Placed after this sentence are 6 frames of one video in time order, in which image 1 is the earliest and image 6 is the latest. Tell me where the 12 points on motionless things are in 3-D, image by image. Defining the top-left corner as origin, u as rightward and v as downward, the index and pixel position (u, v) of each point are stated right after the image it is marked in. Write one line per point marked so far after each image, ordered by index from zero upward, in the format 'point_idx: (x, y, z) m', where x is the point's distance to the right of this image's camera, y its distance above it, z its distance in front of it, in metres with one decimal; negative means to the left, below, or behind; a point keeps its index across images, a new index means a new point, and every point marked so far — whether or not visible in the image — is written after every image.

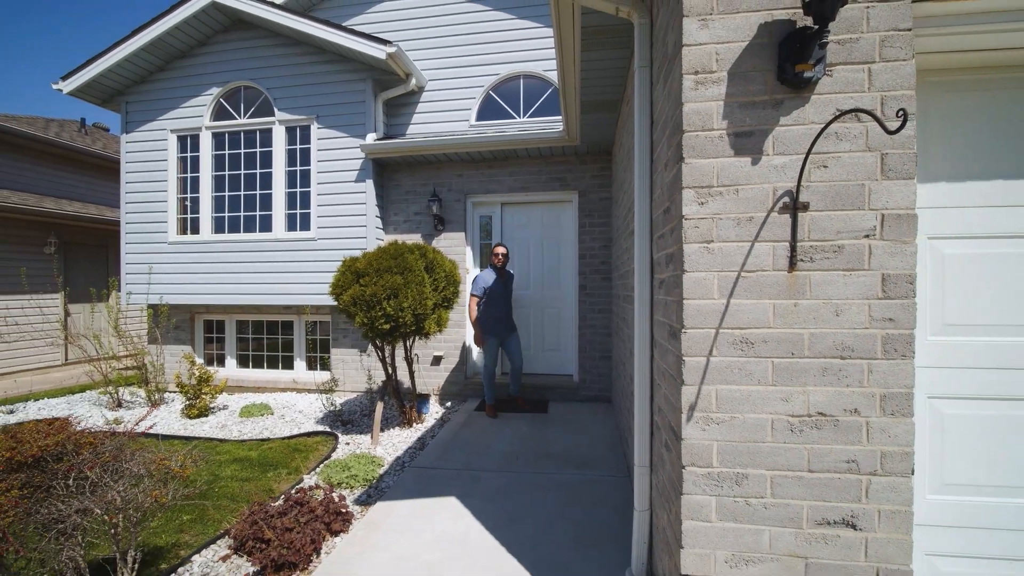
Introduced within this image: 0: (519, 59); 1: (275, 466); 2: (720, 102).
0: (+0.1, +2.7, +5.4) m
1: (-1.8, -1.3, +3.5) m
2: (+0.6, +0.6, +1.4) m
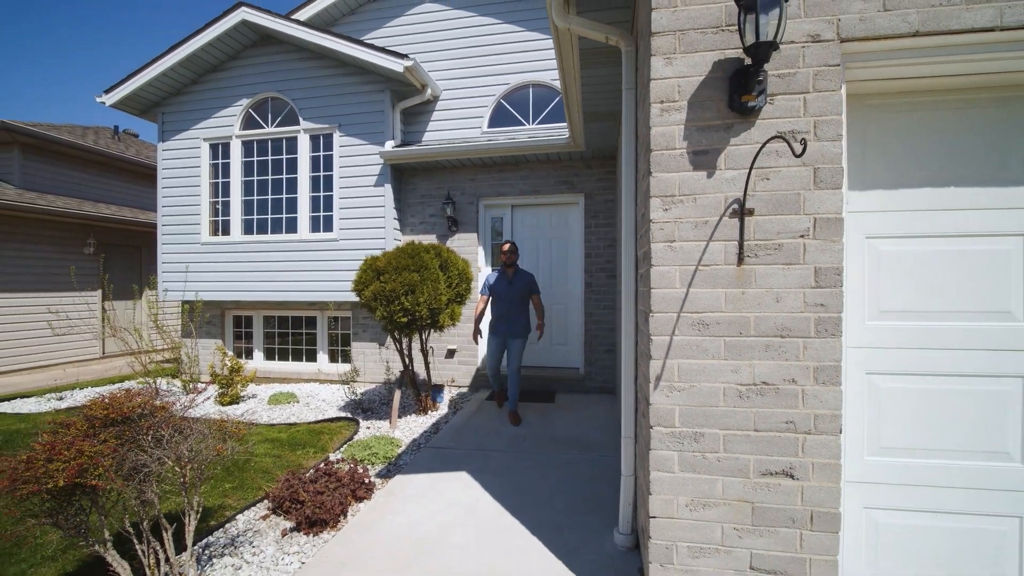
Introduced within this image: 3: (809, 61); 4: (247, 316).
0: (+0.2, +2.7, +5.7) m
1: (-1.7, -1.3, +3.8) m
2: (+0.6, +0.6, +1.7) m
3: (+1.0, +0.8, +1.6) m
4: (-3.7, -0.4, +6.4) m
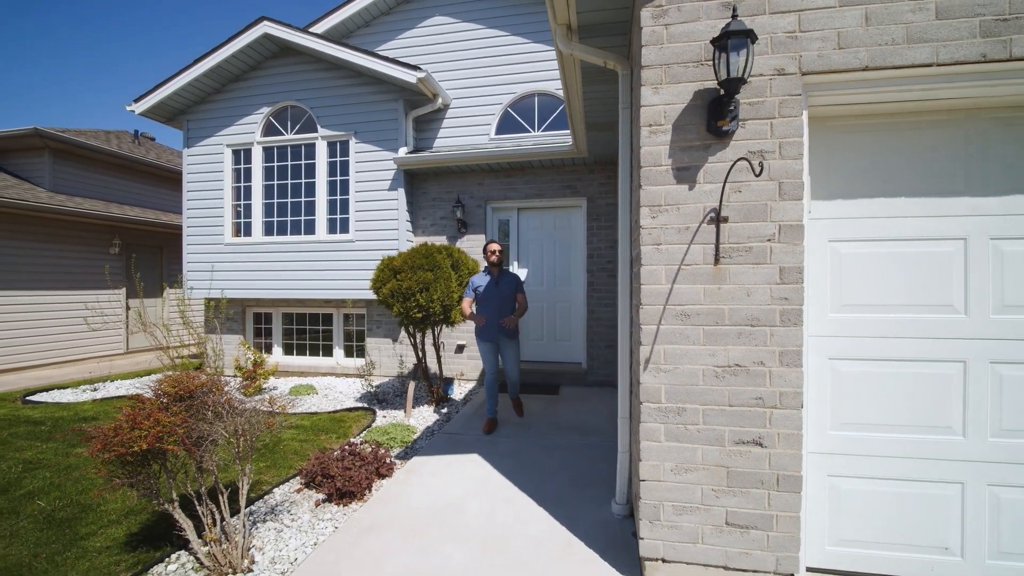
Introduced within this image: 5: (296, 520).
0: (+0.3, +2.7, +6.0) m
1: (-1.7, -1.3, +4.2) m
2: (+0.7, +0.6, +2.0) m
3: (+1.1, +0.8, +1.9) m
4: (-3.6, -0.4, +6.7) m
5: (-1.3, -1.4, +2.7) m
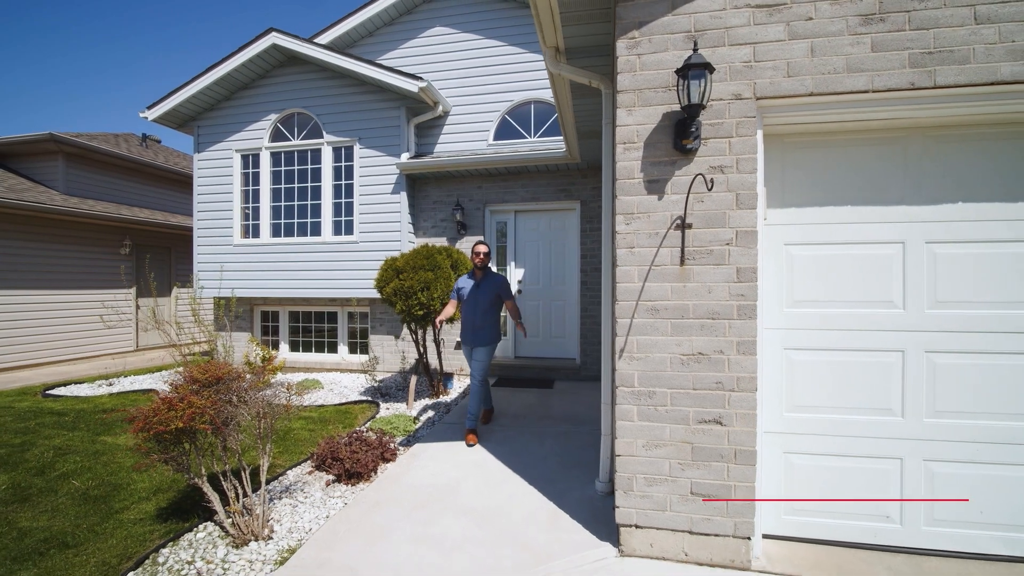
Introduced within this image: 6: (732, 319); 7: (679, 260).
0: (+0.3, +2.7, +6.3) m
1: (-1.7, -1.3, +4.4) m
2: (+0.6, +0.6, +2.2) m
3: (+1.0, +0.8, +2.2) m
4: (-3.6, -0.3, +7.0) m
5: (-1.3, -1.4, +3.0) m
6: (+1.0, -0.1, +2.1) m
7: (+0.8, +0.1, +2.2) m
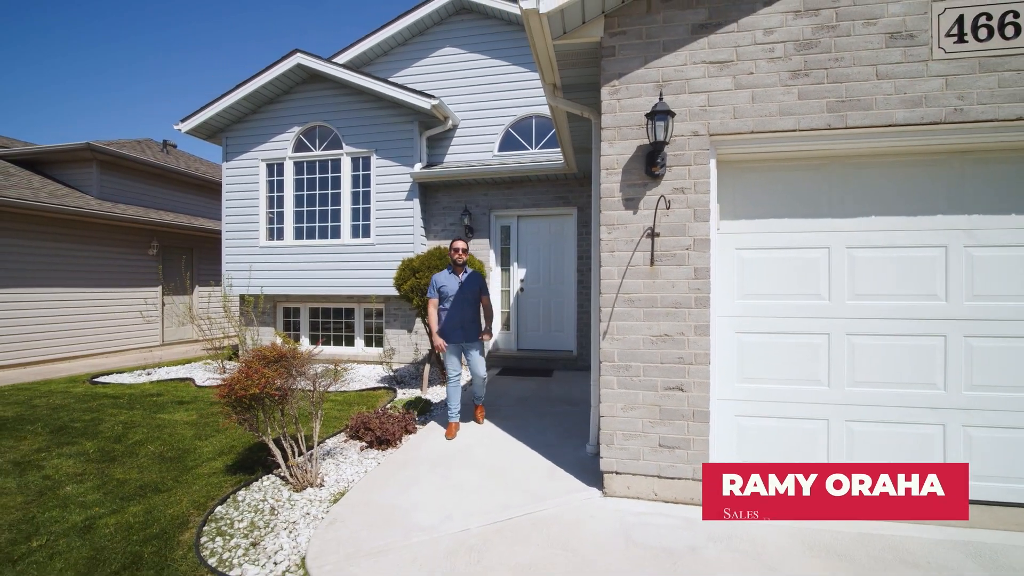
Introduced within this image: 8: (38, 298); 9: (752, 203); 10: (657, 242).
0: (+0.3, +2.8, +6.9) m
1: (-1.7, -1.2, +5.0) m
2: (+0.6, +0.6, +2.8) m
3: (+1.1, +0.8, +2.8) m
4: (-3.6, -0.3, +7.6) m
5: (-1.3, -1.3, +3.6) m
6: (+1.1, -0.1, +2.7) m
7: (+0.8, +0.2, +2.8) m
8: (-7.8, -0.2, +7.6) m
9: (+1.5, +0.6, +3.0) m
10: (+0.9, +0.3, +2.8) m
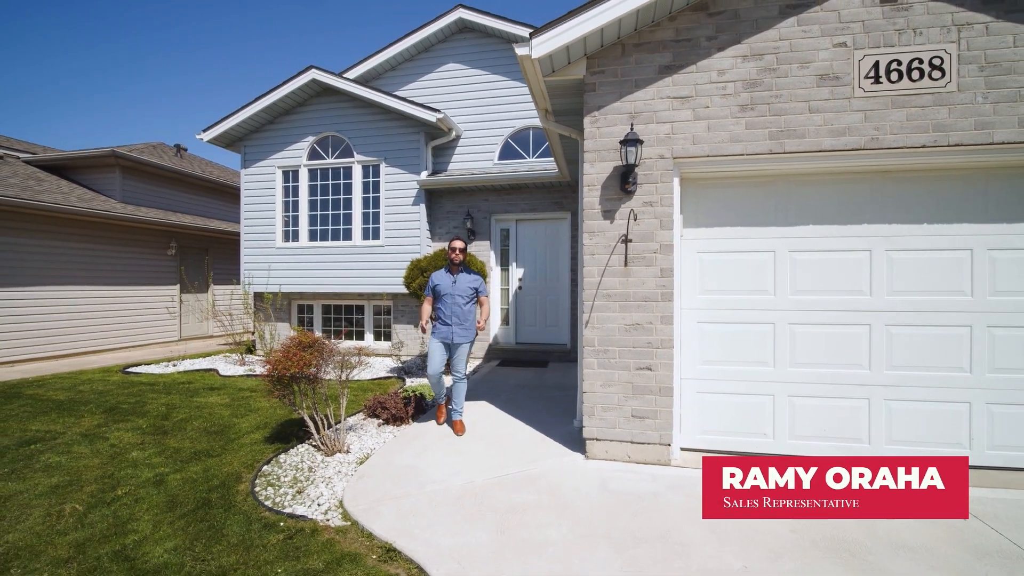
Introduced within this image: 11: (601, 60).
0: (+0.3, +2.8, +7.4) m
1: (-1.7, -1.2, +5.6) m
2: (+0.6, +0.7, +3.4) m
3: (+1.0, +0.9, +3.3) m
4: (-3.6, -0.3, +8.1) m
5: (-1.3, -1.3, +4.1) m
6: (+1.0, -0.1, +3.3) m
7: (+0.8, +0.2, +3.3) m
8: (-7.8, -0.1, +8.2) m
9: (+1.5, +0.6, +3.5) m
10: (+0.8, +0.3, +3.3) m
11: (+0.7, +1.7, +3.4) m
